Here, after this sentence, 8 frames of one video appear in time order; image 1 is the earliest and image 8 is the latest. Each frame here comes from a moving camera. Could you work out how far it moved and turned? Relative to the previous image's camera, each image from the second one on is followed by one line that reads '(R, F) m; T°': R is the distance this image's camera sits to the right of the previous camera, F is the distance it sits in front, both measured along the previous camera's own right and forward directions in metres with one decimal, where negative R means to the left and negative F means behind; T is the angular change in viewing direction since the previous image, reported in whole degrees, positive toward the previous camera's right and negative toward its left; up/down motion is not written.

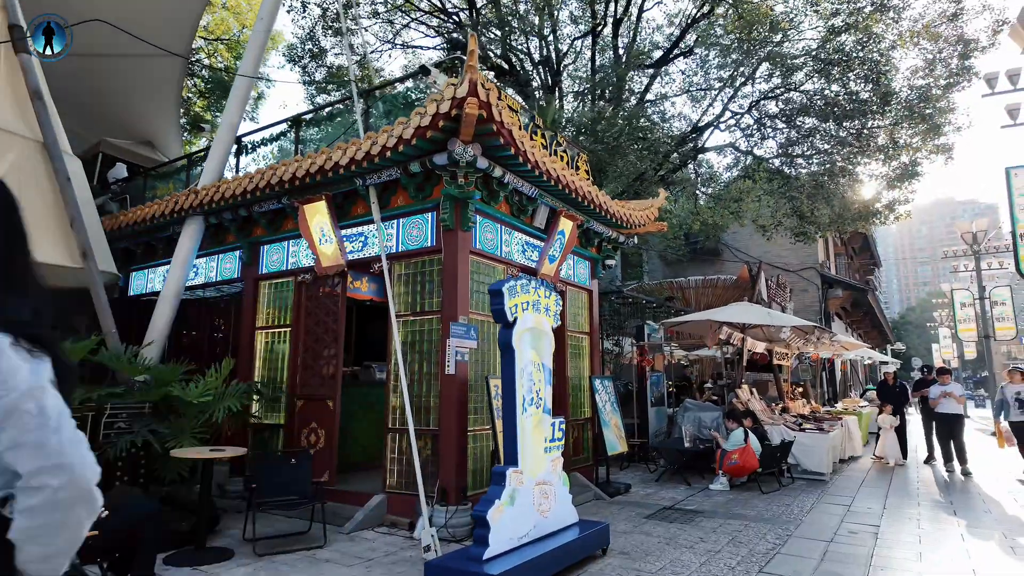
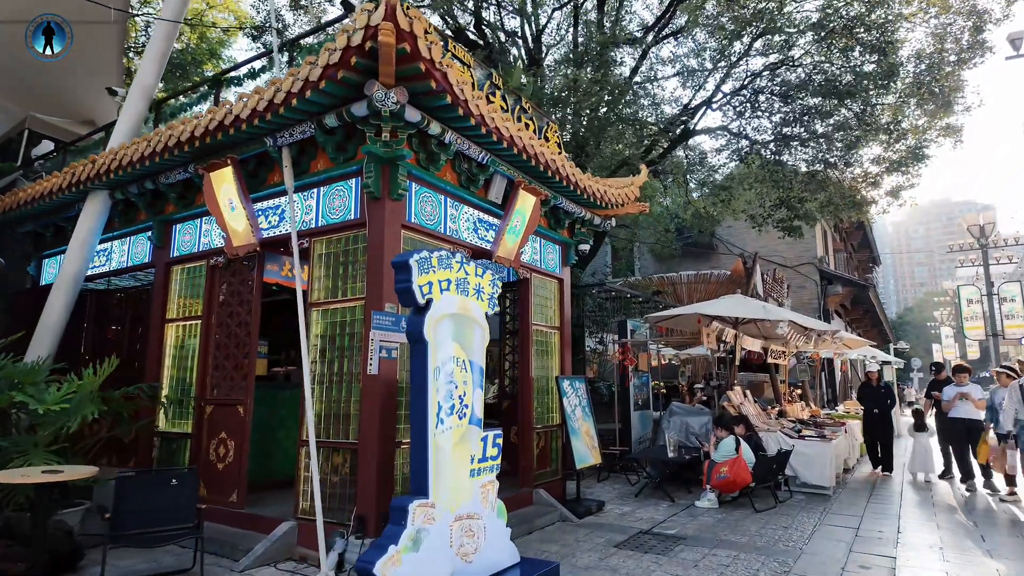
(+0.5, +1.1) m; 0°
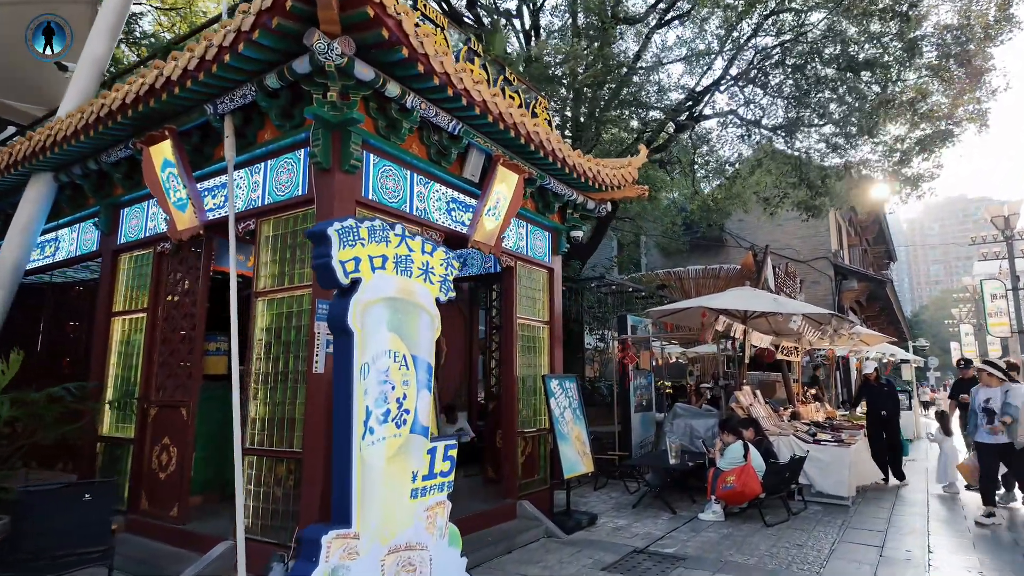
(+0.3, +0.7) m; -1°
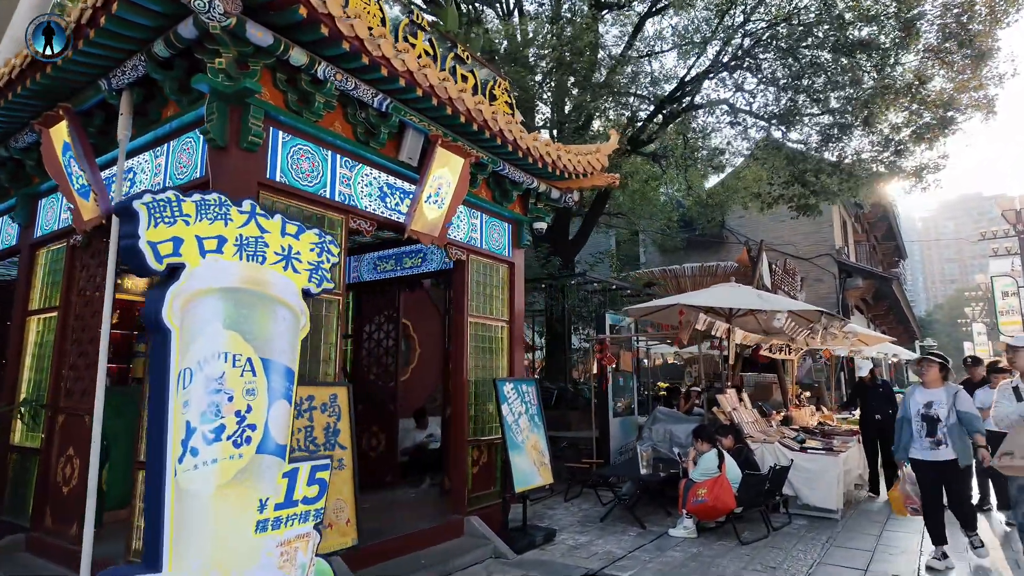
(+0.6, +0.5) m; -1°
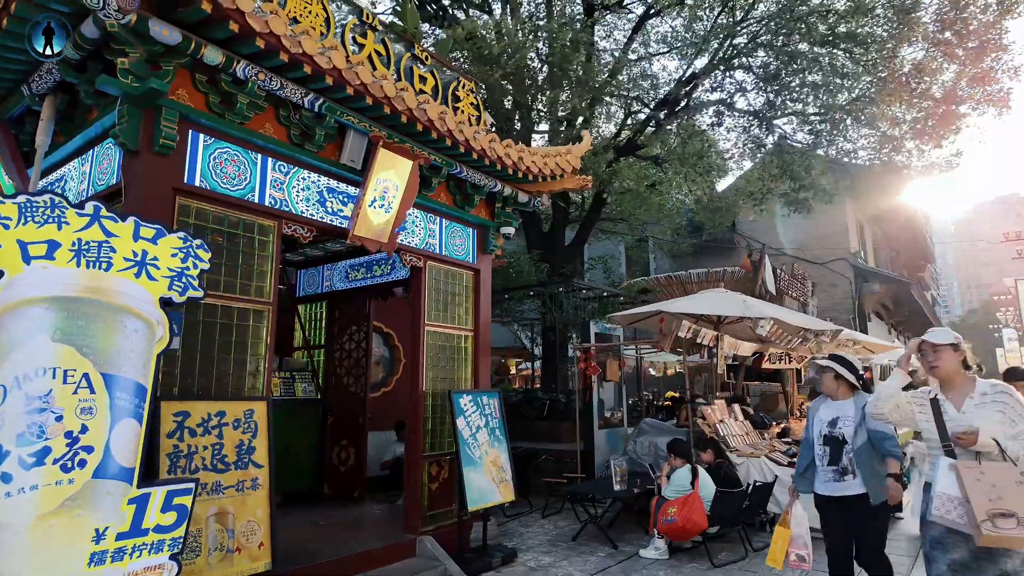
(+0.6, +0.3) m; -2°
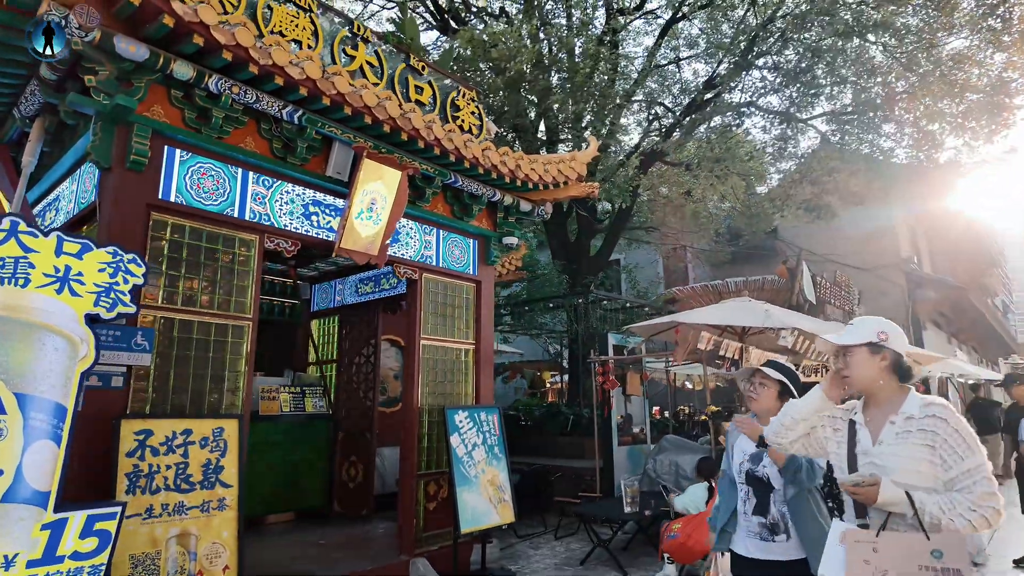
(+0.4, +0.2) m; -4°
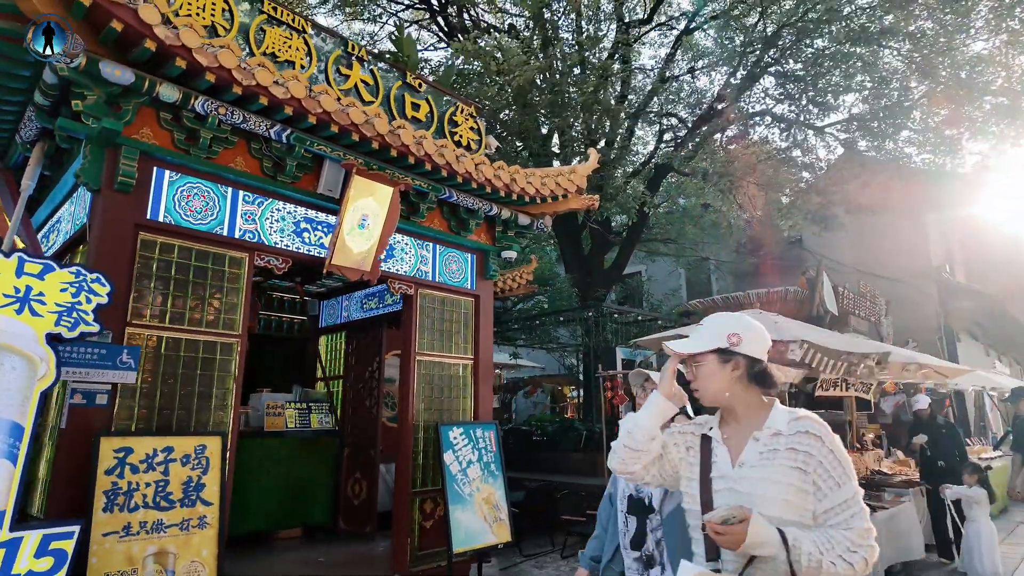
(+0.3, +0.1) m; -3°
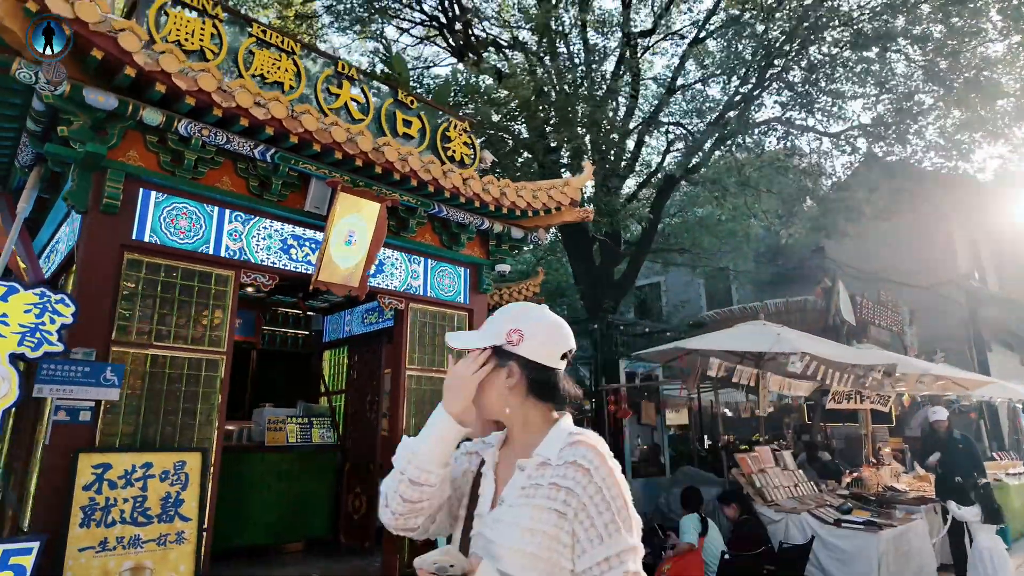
(+0.3, 0.0) m; -2°
